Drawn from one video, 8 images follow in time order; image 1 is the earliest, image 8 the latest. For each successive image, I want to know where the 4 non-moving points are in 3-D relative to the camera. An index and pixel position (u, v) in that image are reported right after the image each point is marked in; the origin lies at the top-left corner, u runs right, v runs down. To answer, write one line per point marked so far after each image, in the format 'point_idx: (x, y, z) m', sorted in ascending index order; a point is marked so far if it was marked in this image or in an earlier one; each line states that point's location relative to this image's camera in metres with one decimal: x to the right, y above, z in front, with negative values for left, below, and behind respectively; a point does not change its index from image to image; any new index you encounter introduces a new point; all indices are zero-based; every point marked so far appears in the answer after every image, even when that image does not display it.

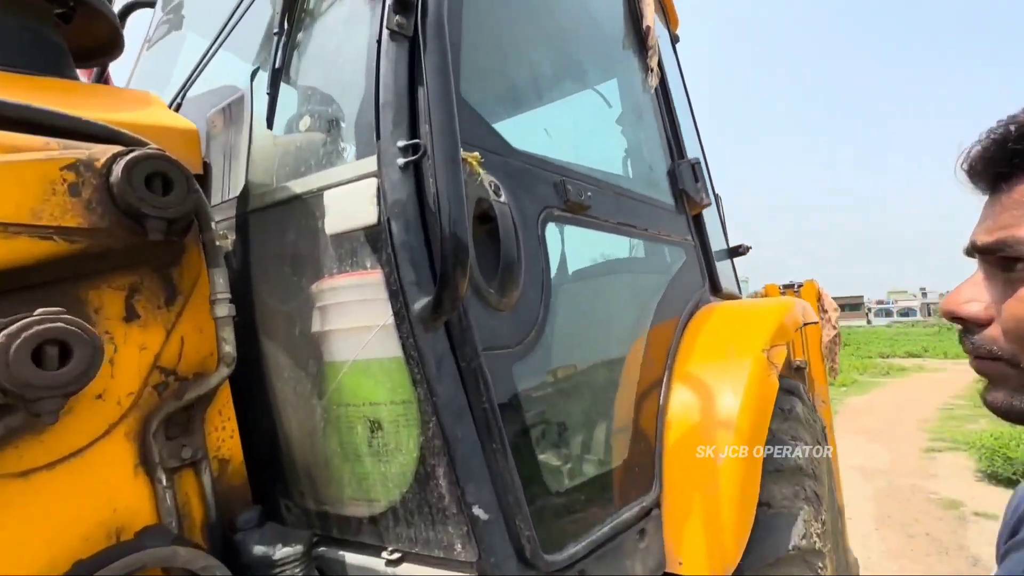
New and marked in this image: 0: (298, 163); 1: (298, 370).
0: (-0.5, +0.3, +1.6) m
1: (-0.5, -0.2, +1.5) m
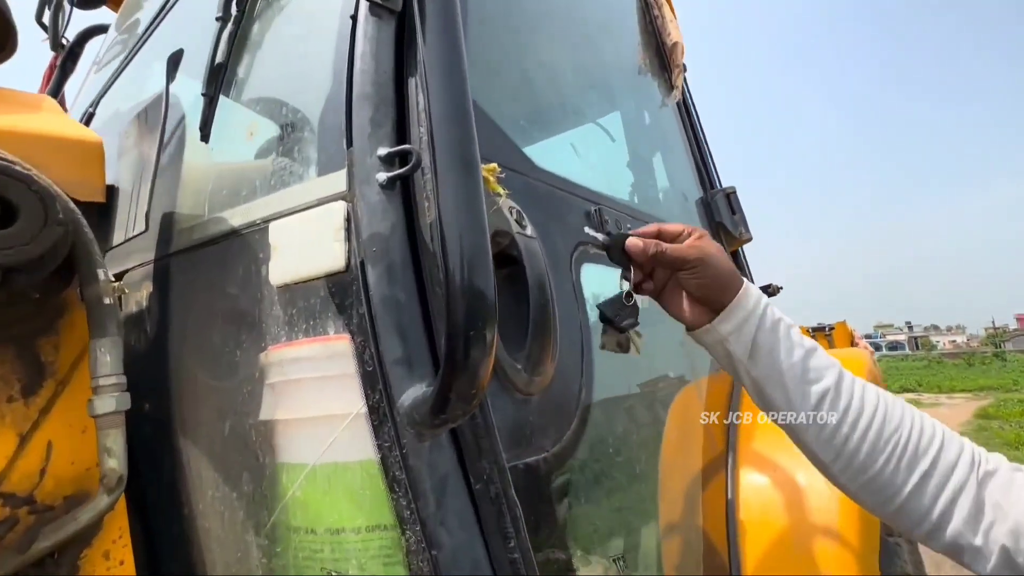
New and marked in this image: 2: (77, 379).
0: (-0.4, +0.2, +1.1) m
1: (-0.4, -0.3, +1.0) m
2: (-0.6, -0.1, +0.9) m
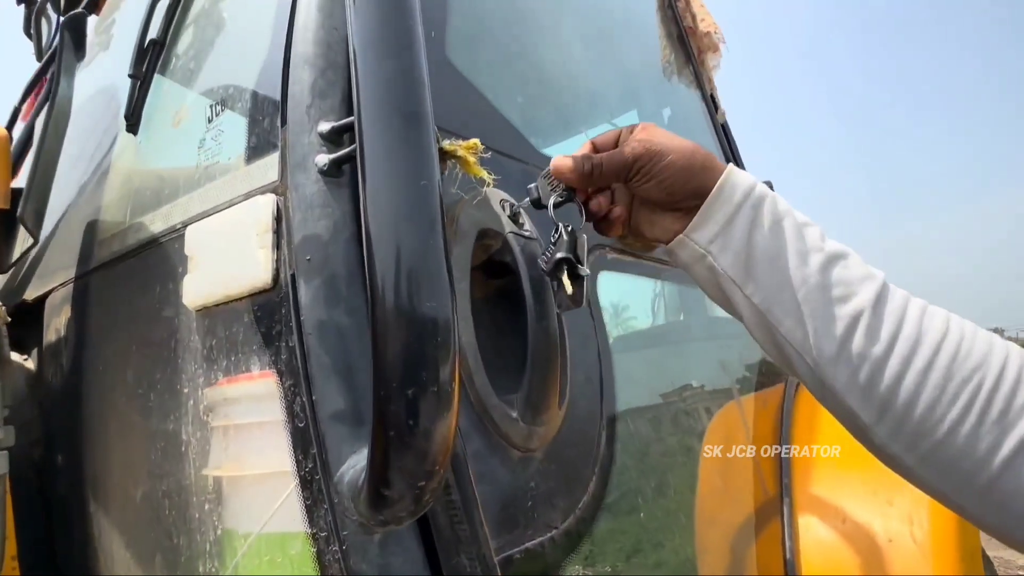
0: (-0.4, +0.1, +0.9) m
1: (-0.4, -0.3, +0.8) m
2: (-0.6, -0.1, +0.7) m
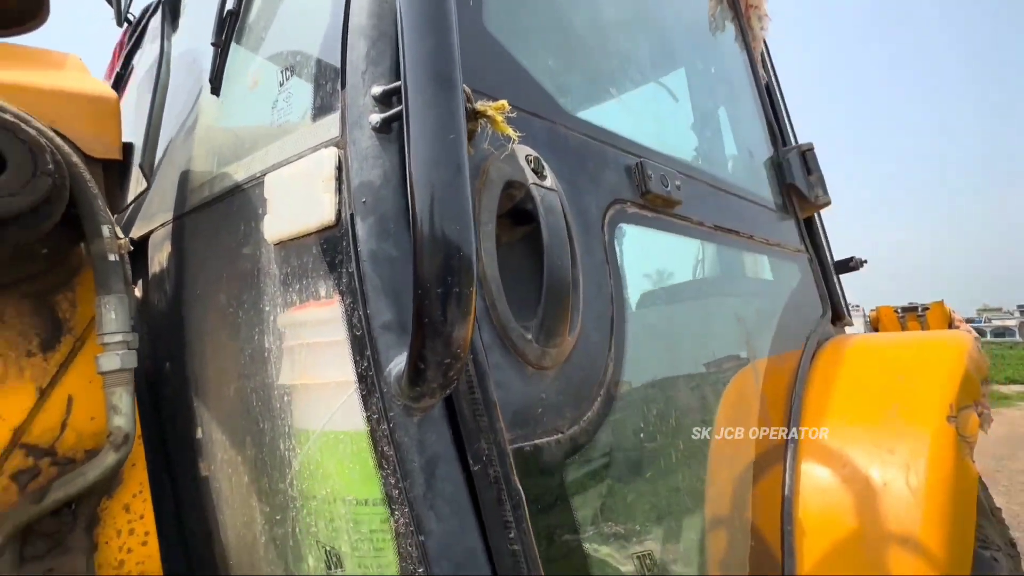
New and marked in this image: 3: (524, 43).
0: (-0.4, +0.2, +1.0) m
1: (-0.4, -0.2, +1.0) m
2: (-0.6, -0.1, +0.9) m
3: (0.0, +0.4, +1.1) m
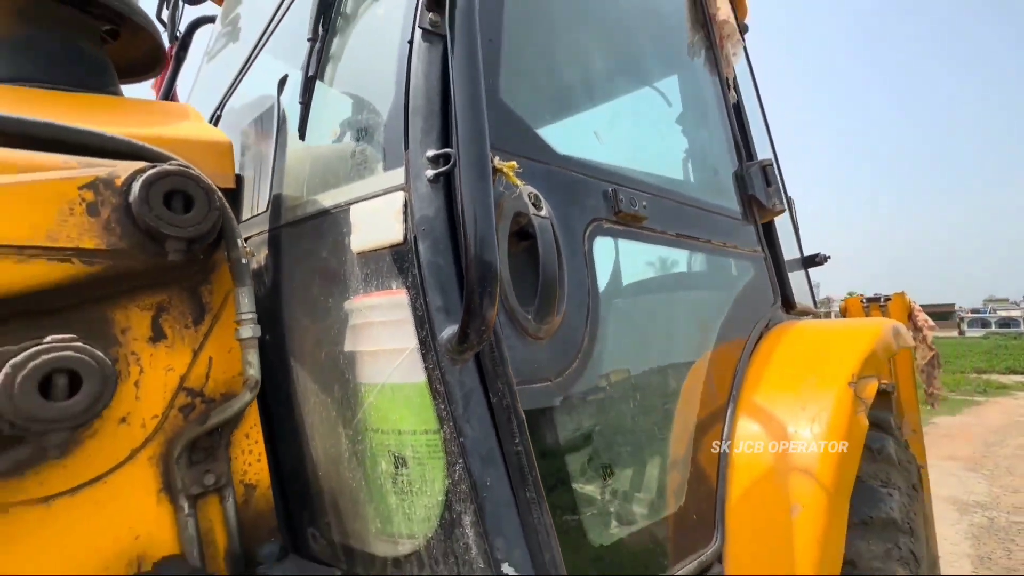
0: (-0.4, +0.2, +1.5) m
1: (-0.4, -0.2, +1.4) m
2: (-0.5, 0.0, +1.3) m
3: (0.0, +0.4, +1.5) m
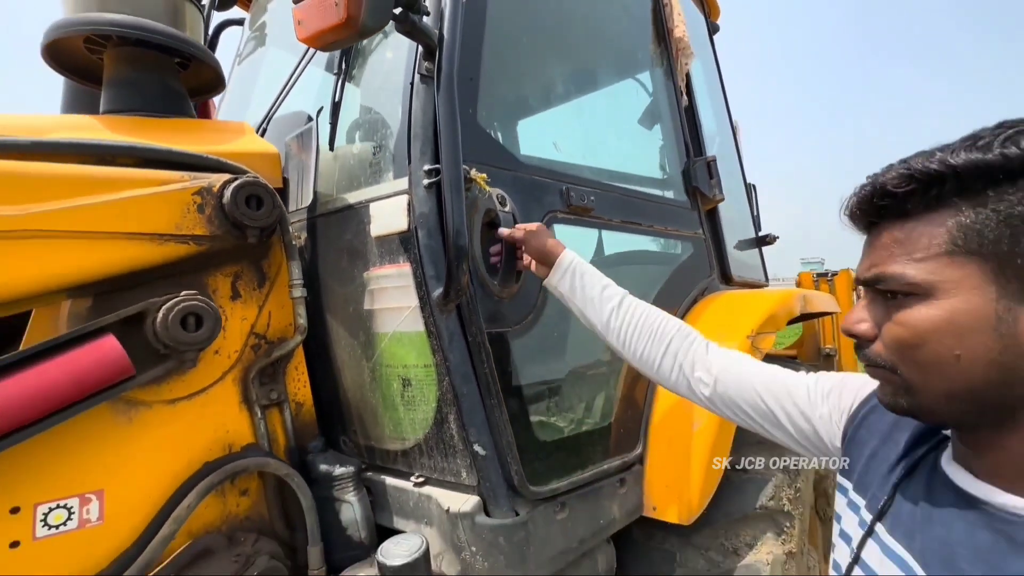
0: (-0.5, +0.3, +2.0) m
1: (-0.4, -0.1, +1.9) m
2: (-0.6, 0.0, +1.8) m
3: (0.0, +0.5, +2.0) m
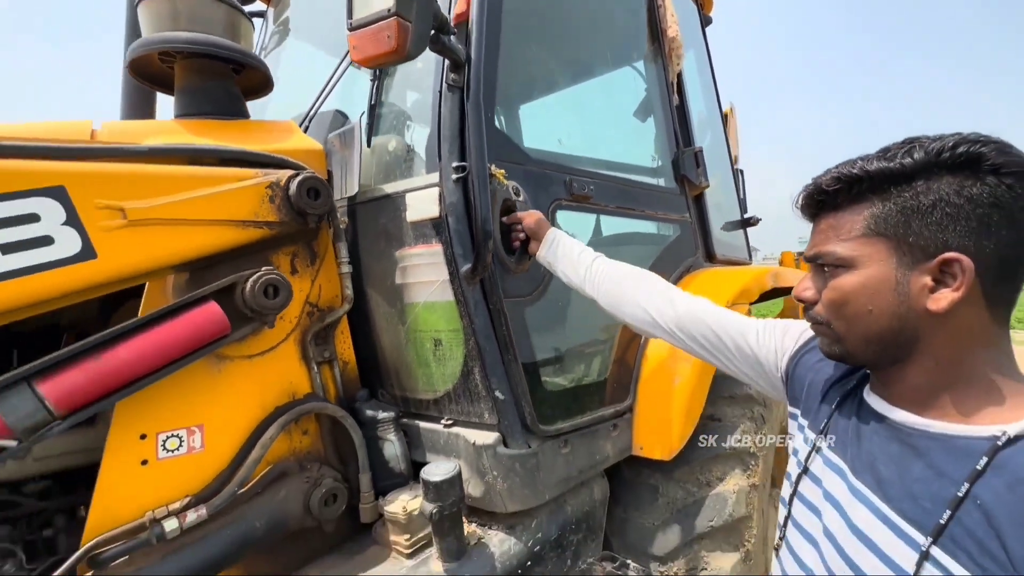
0: (-0.4, +0.4, +2.3) m
1: (-0.4, -0.1, +2.3) m
2: (-0.6, +0.1, +2.2) m
3: (0.0, +0.5, +2.4) m
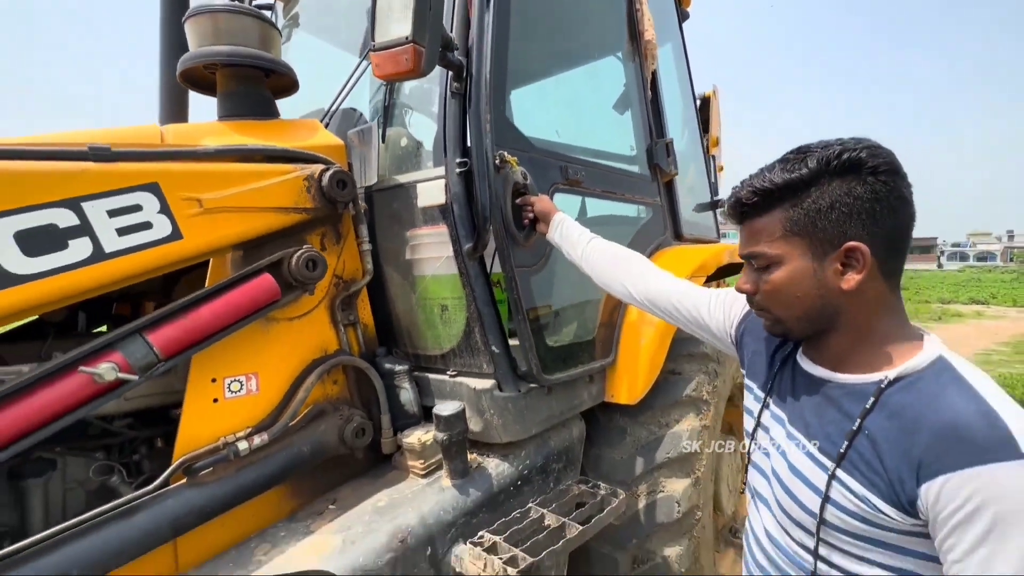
0: (-0.4, +0.5, +2.8) m
1: (-0.4, 0.0, +2.7) m
2: (-0.6, +0.2, +2.6) m
3: (0.0, +0.6, +2.8) m
